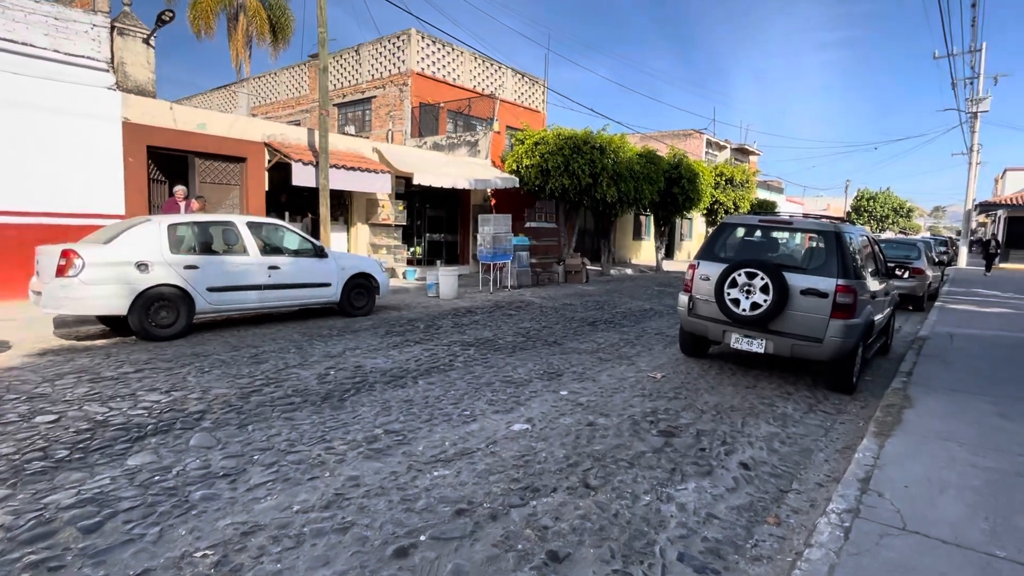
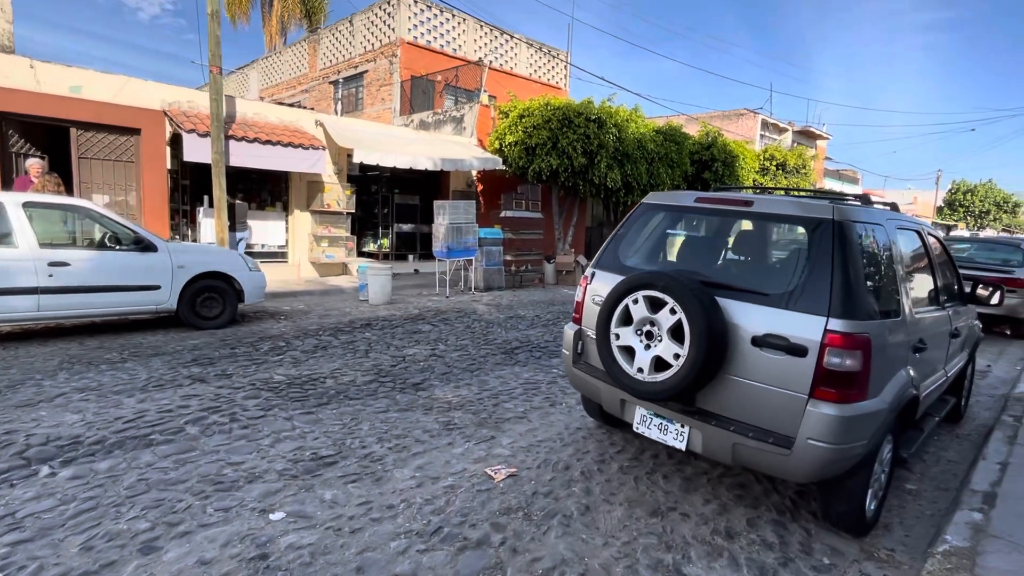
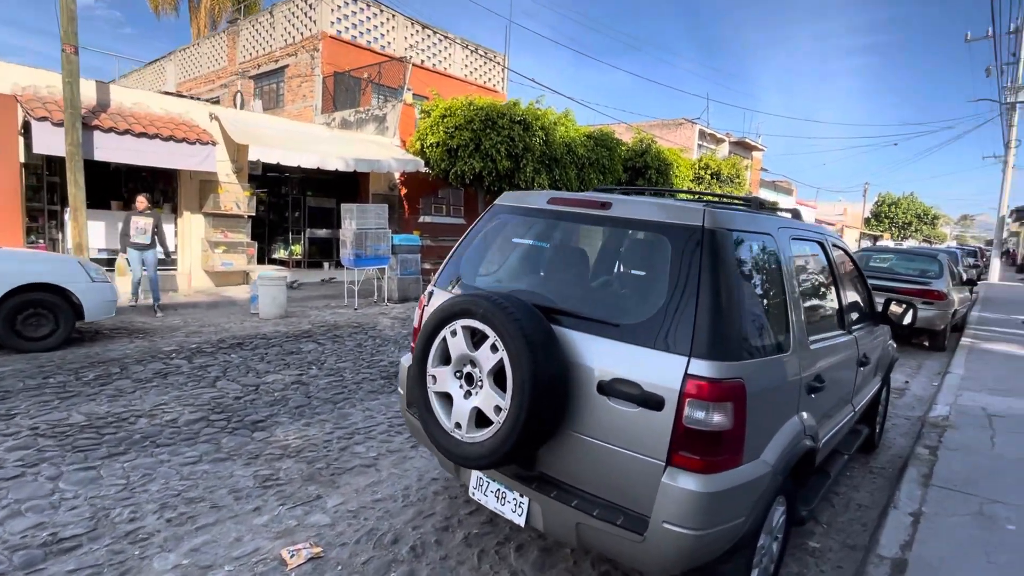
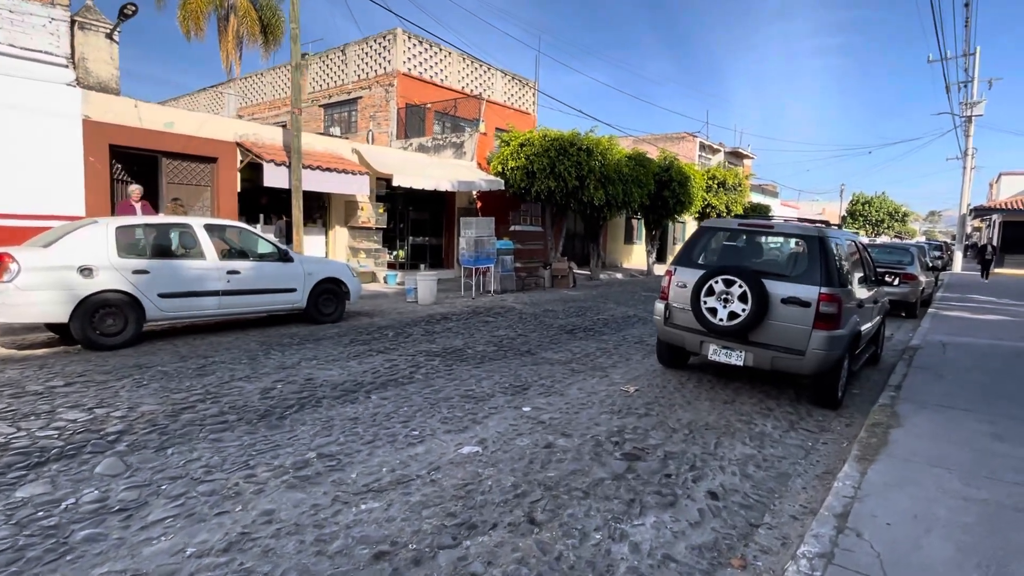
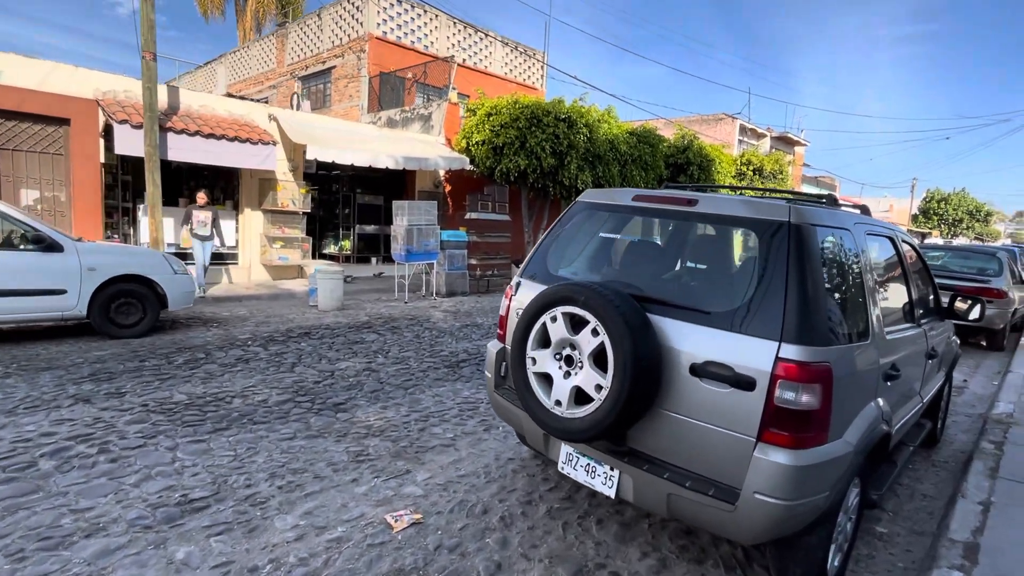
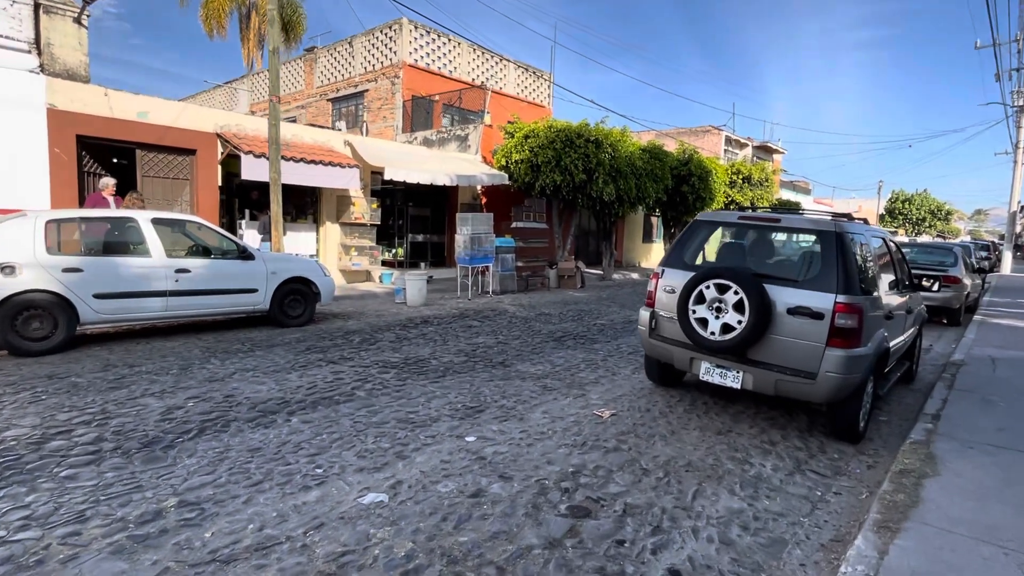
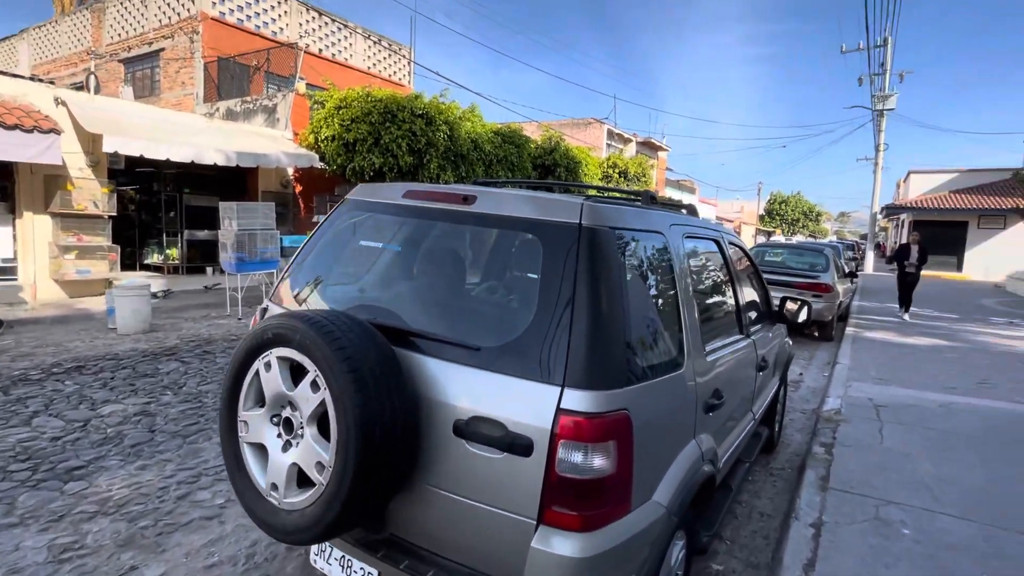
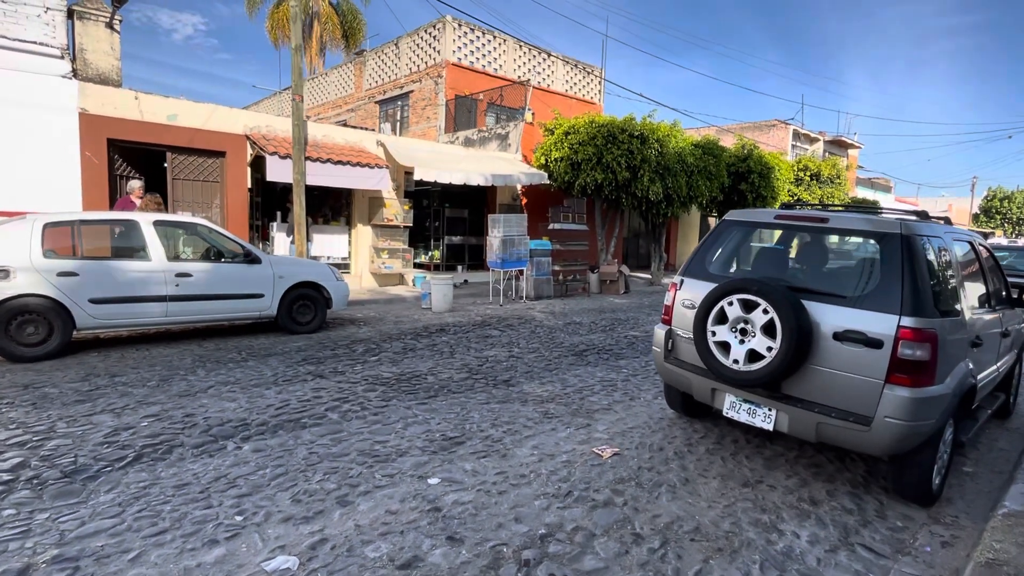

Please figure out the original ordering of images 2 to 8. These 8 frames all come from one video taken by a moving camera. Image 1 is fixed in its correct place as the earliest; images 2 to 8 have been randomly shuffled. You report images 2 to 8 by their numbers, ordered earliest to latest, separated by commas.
4, 6, 8, 2, 5, 3, 7
